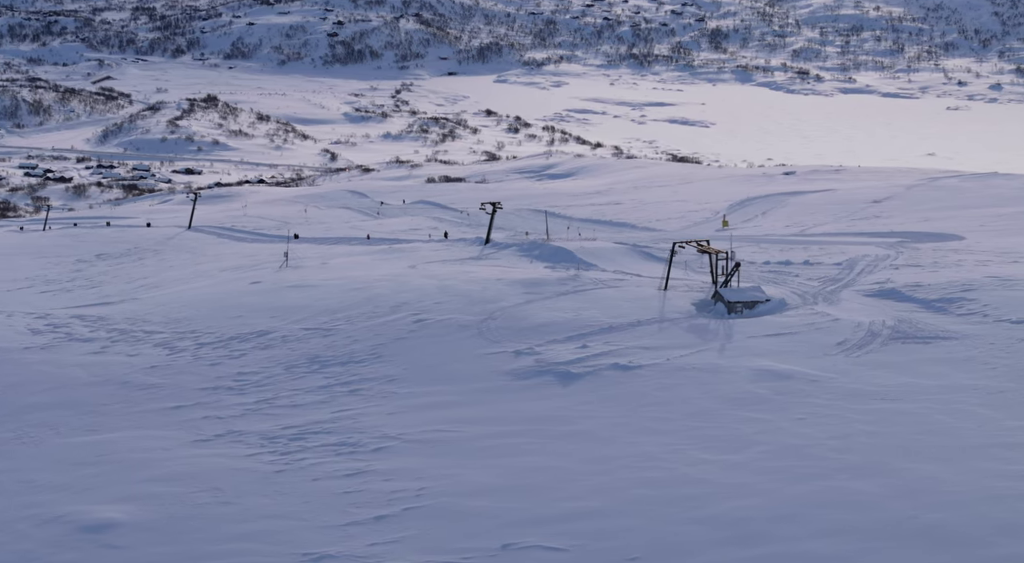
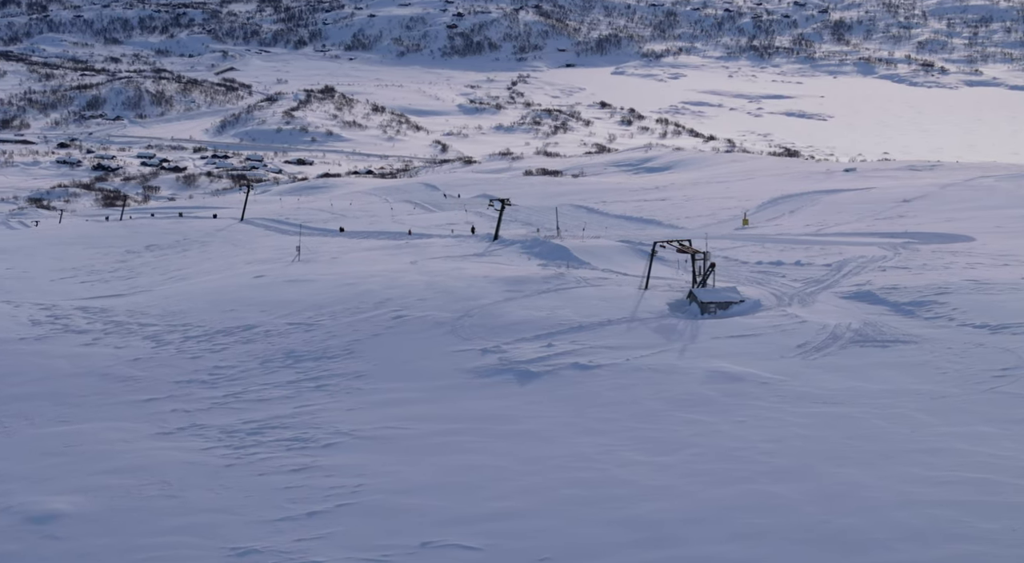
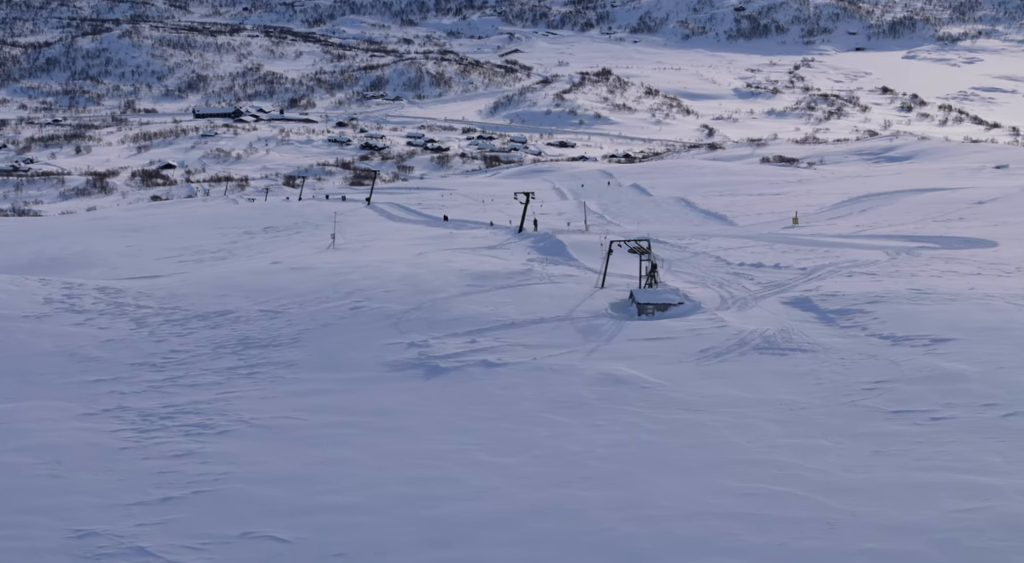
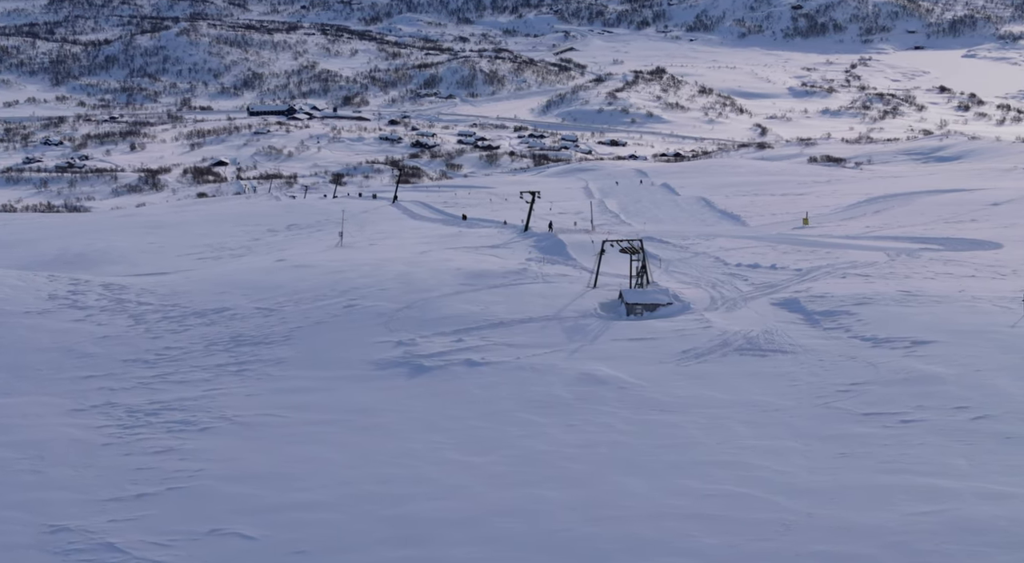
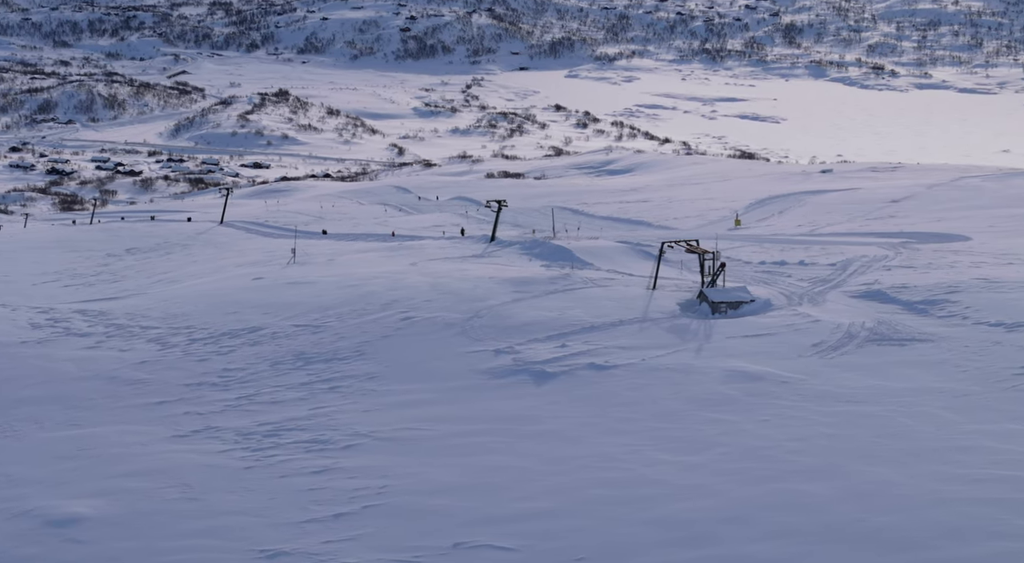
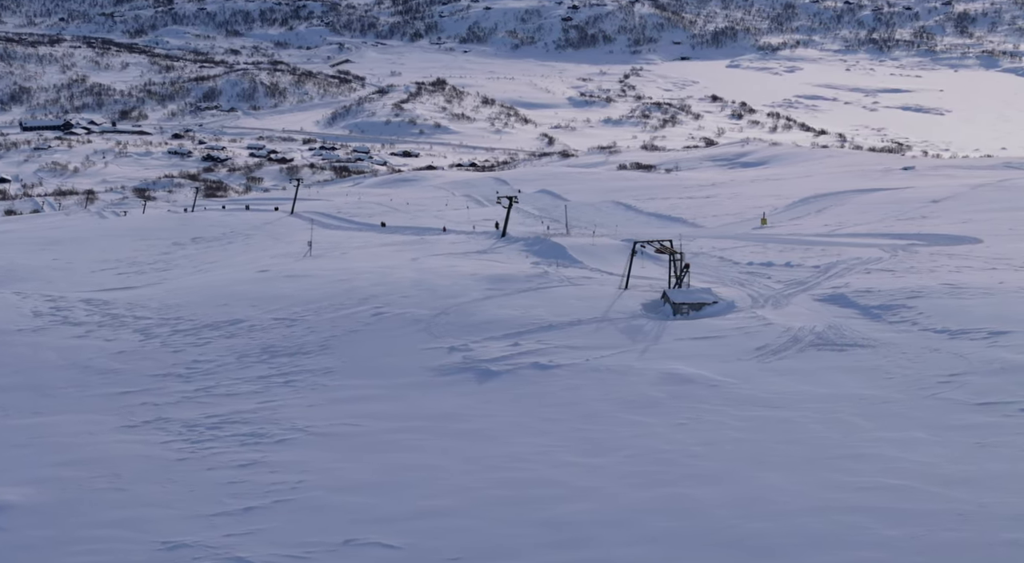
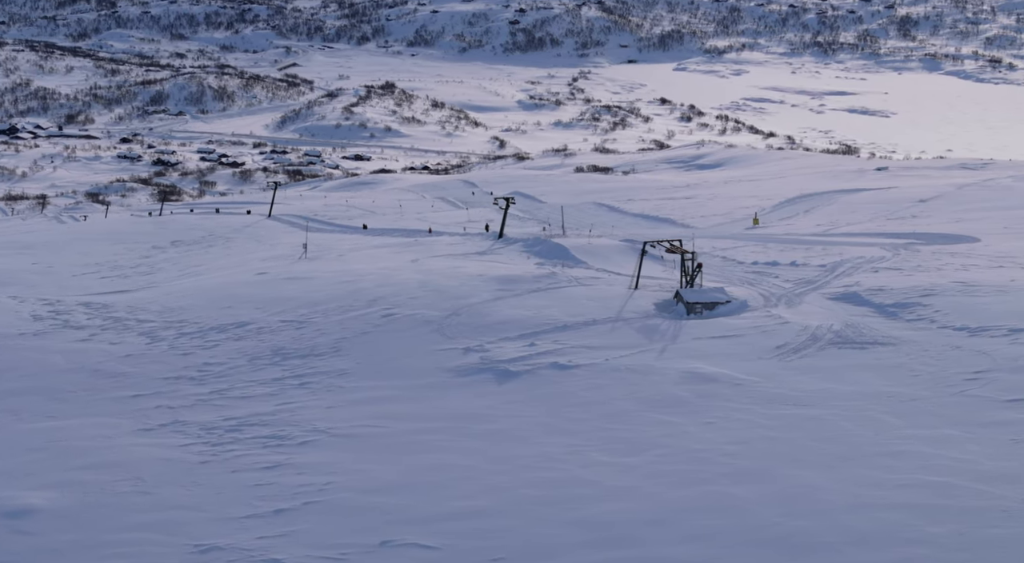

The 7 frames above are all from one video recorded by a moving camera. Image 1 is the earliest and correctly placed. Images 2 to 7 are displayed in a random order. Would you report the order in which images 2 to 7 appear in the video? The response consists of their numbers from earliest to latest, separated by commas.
5, 2, 7, 6, 3, 4
